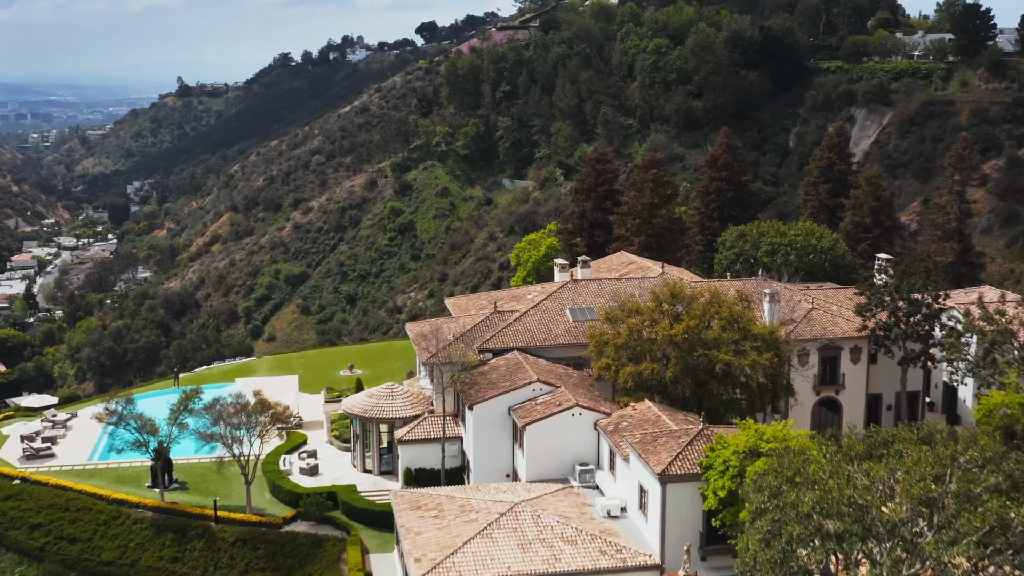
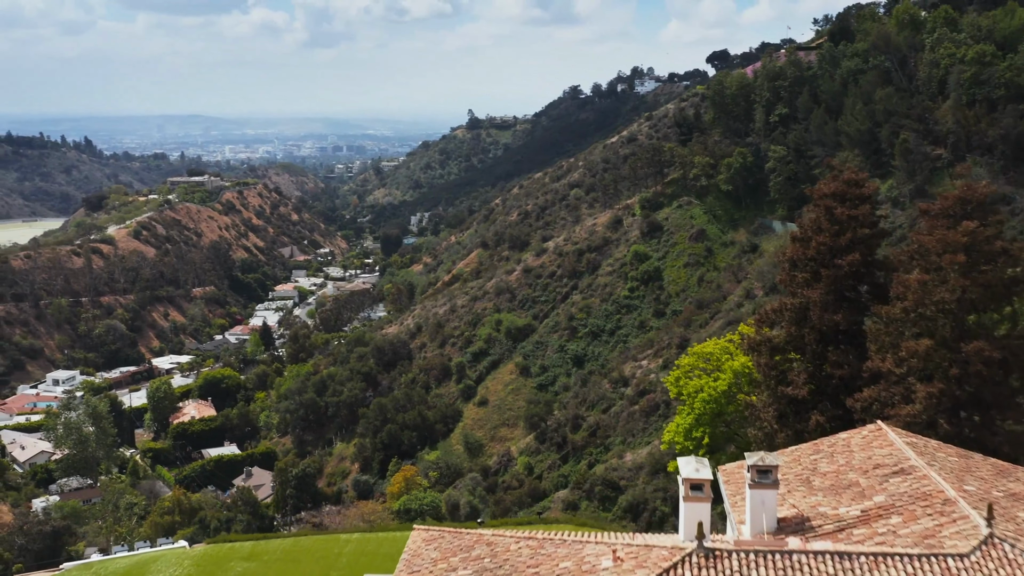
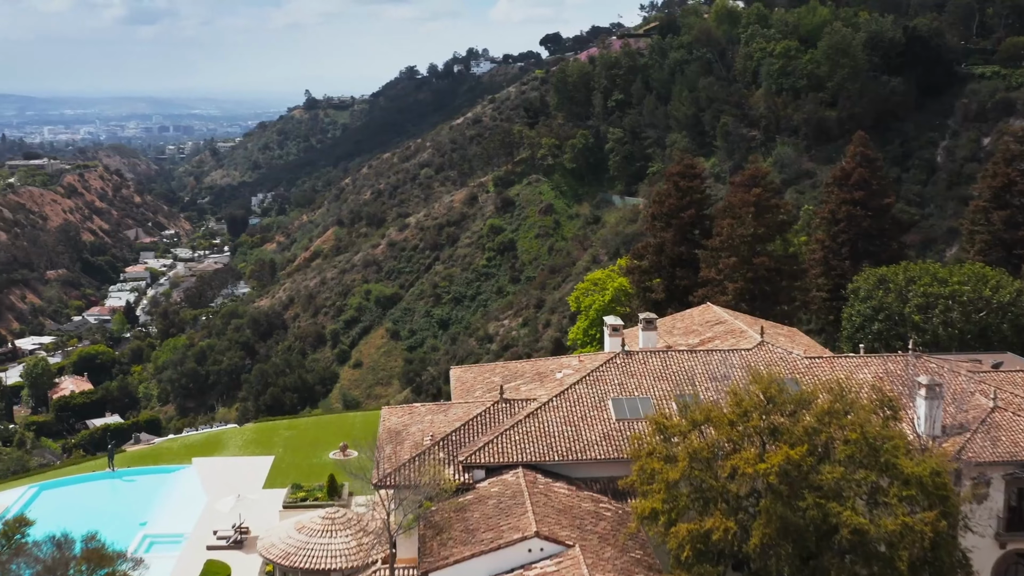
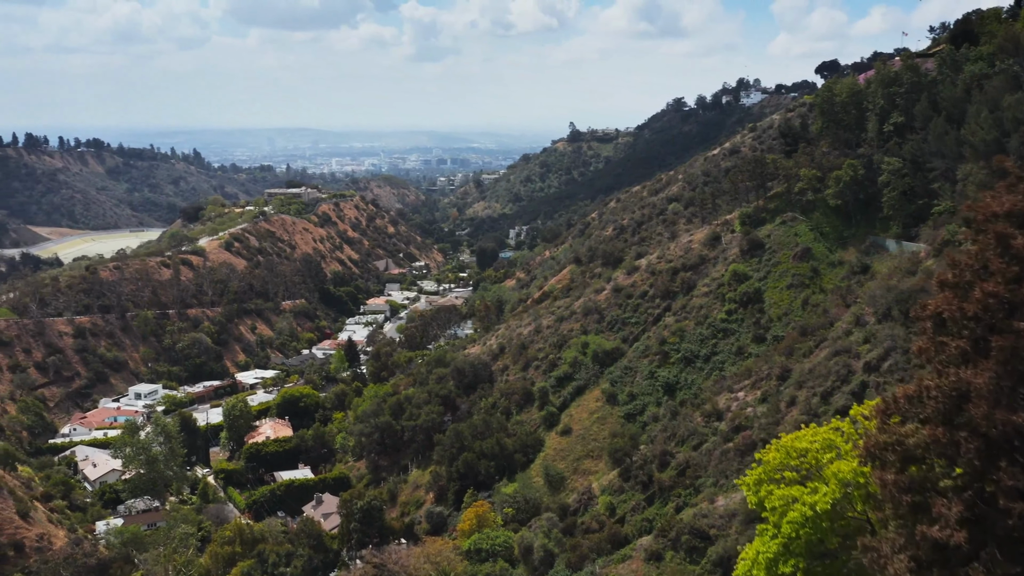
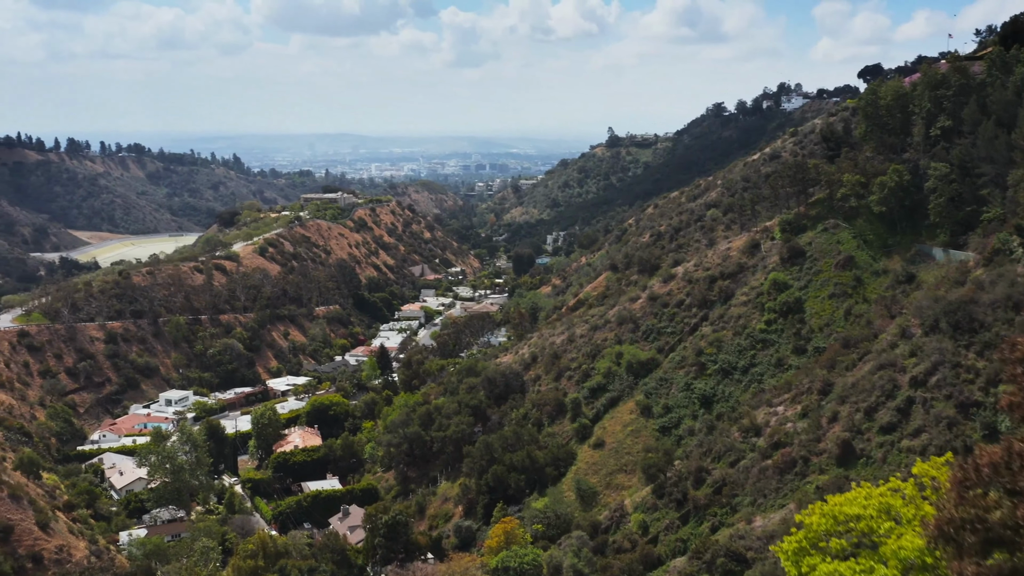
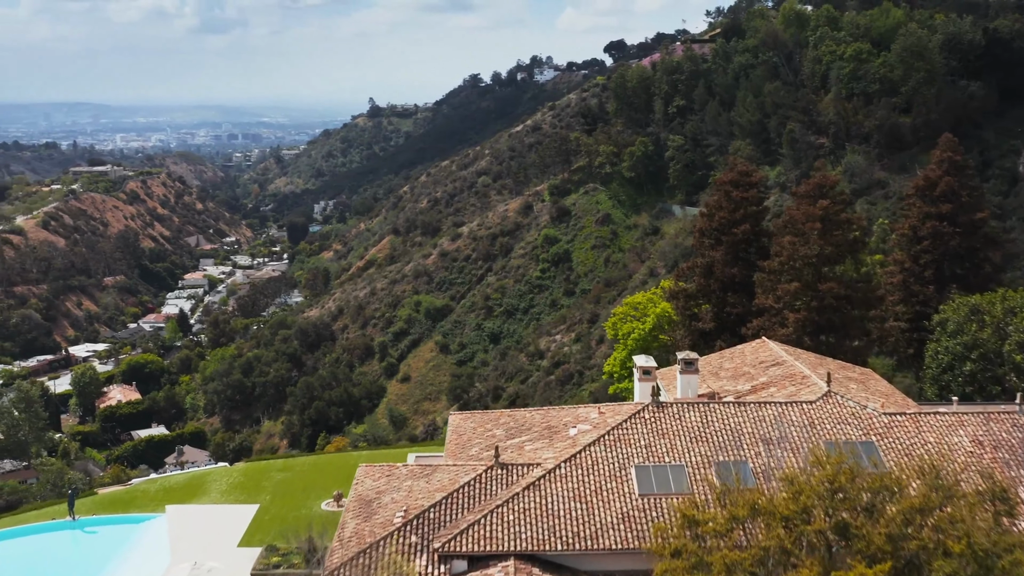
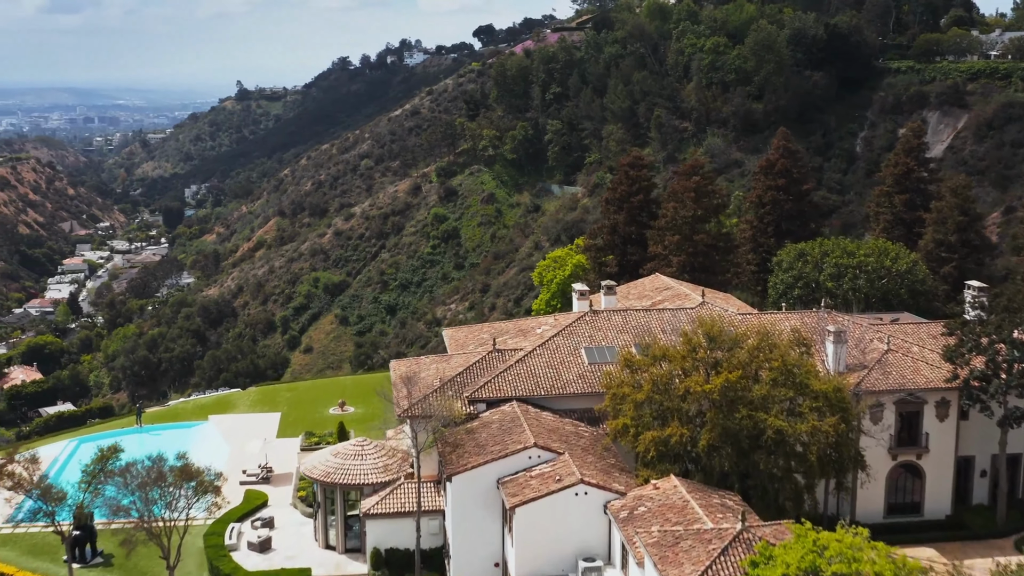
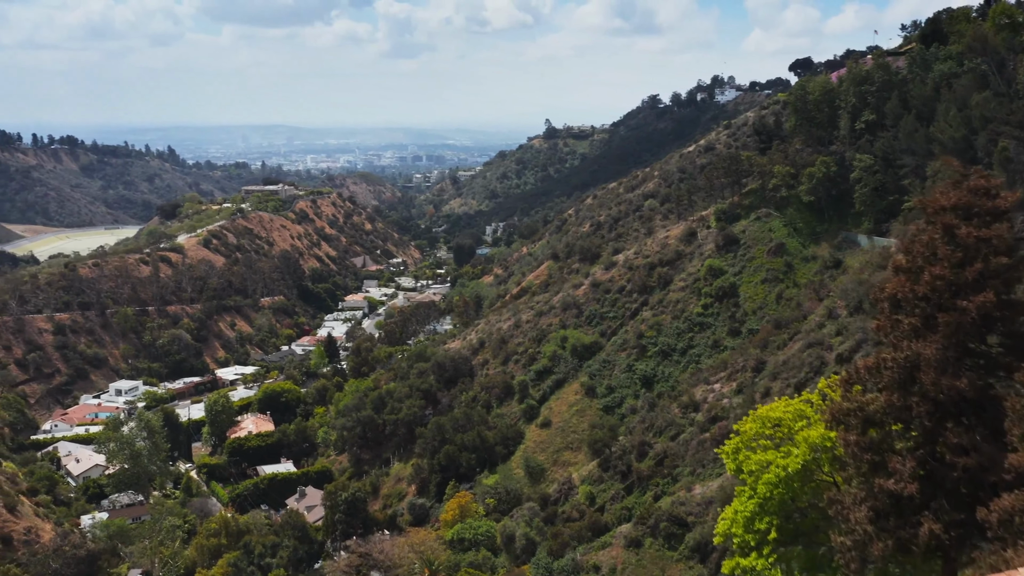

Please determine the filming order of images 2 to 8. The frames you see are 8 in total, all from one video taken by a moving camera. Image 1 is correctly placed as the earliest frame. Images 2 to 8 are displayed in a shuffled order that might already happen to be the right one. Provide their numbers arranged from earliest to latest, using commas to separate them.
7, 3, 6, 2, 8, 4, 5
